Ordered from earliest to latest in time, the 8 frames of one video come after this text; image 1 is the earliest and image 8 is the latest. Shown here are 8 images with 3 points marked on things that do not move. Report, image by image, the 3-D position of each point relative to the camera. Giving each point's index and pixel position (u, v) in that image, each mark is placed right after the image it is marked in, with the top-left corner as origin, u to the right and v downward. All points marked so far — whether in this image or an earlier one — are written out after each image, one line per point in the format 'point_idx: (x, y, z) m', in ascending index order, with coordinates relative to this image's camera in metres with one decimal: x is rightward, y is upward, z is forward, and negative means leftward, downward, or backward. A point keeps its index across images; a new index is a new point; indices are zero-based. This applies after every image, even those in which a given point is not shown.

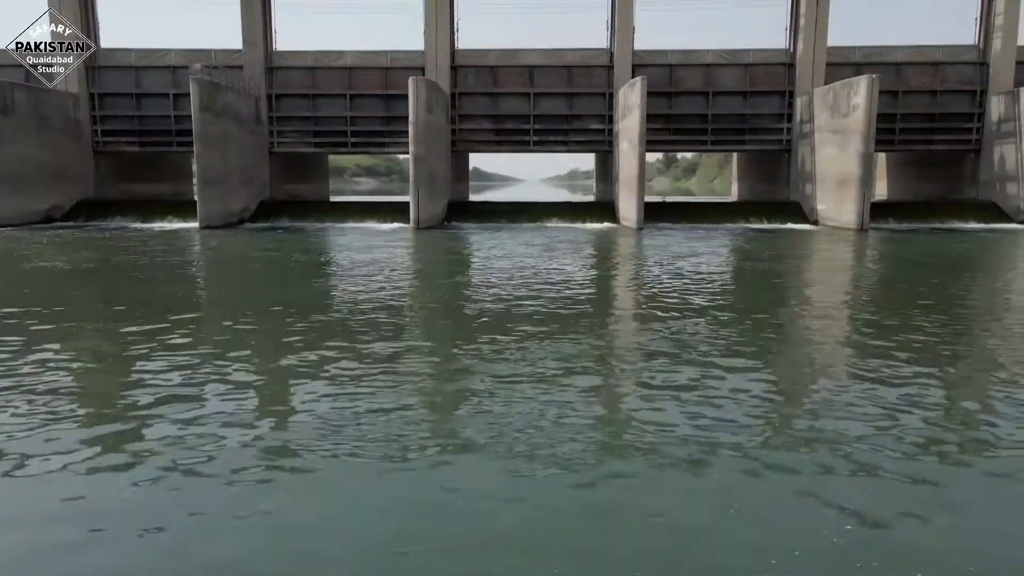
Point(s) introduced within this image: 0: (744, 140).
0: (+5.9, +3.7, +18.1) m
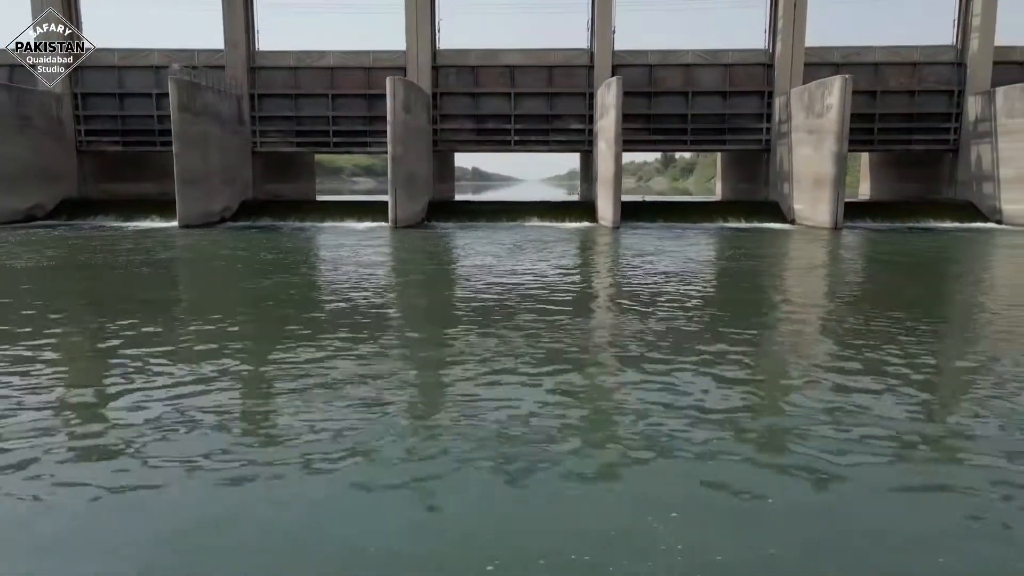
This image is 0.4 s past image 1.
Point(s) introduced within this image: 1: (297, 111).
0: (+5.4, +3.8, +18.7) m
1: (-5.5, +4.6, +18.8) m
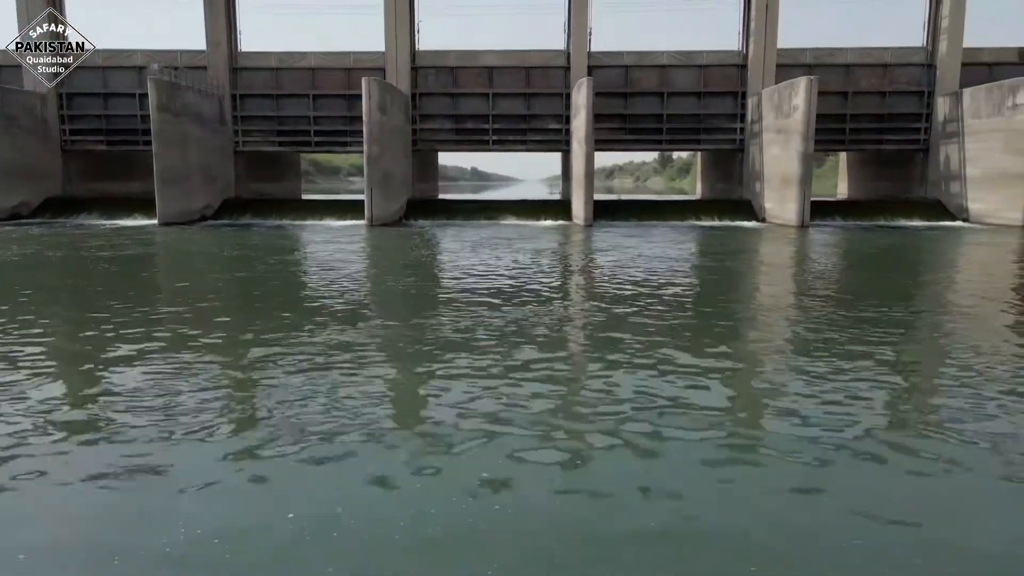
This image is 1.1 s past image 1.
0: (+4.8, +3.9, +19.0) m
1: (-6.1, +4.6, +19.1) m
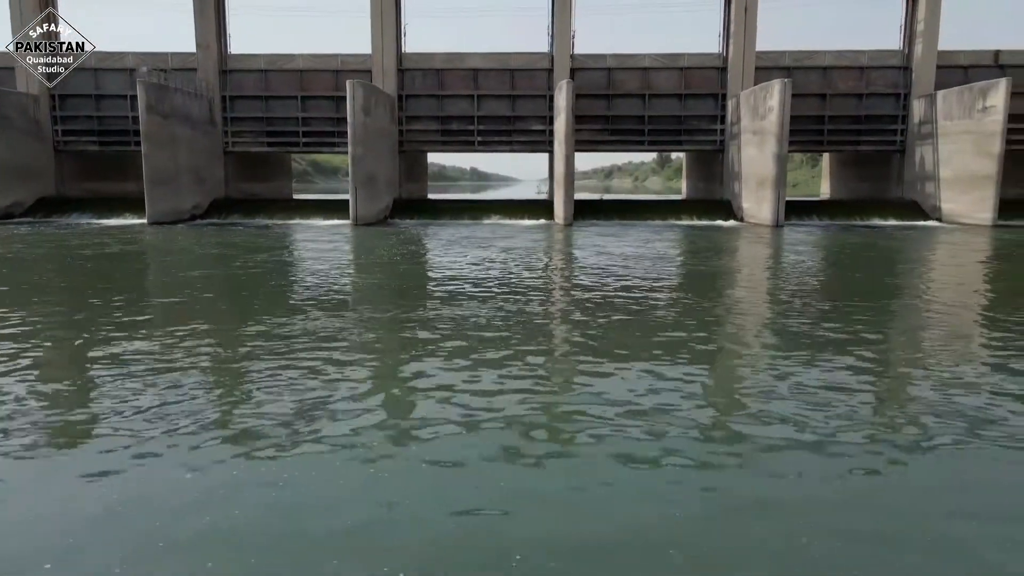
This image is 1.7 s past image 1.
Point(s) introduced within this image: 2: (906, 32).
0: (+4.4, +3.9, +19.4) m
1: (-6.5, +4.7, +19.5) m
2: (+10.1, +6.6, +18.8) m
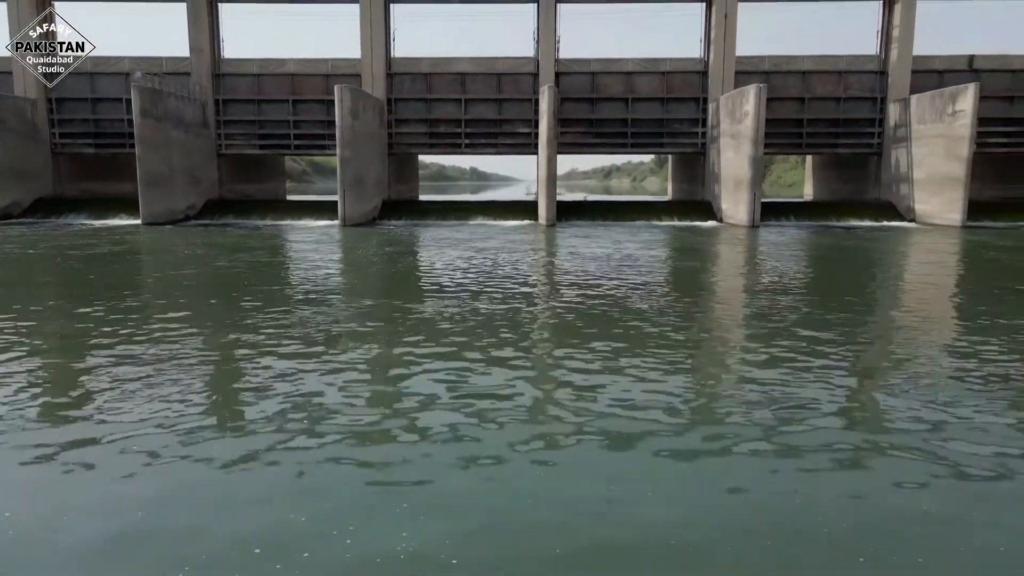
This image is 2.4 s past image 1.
0: (+4.1, +3.9, +19.8) m
1: (-6.9, +4.7, +20.0) m
2: (+9.7, +6.6, +19.2) m
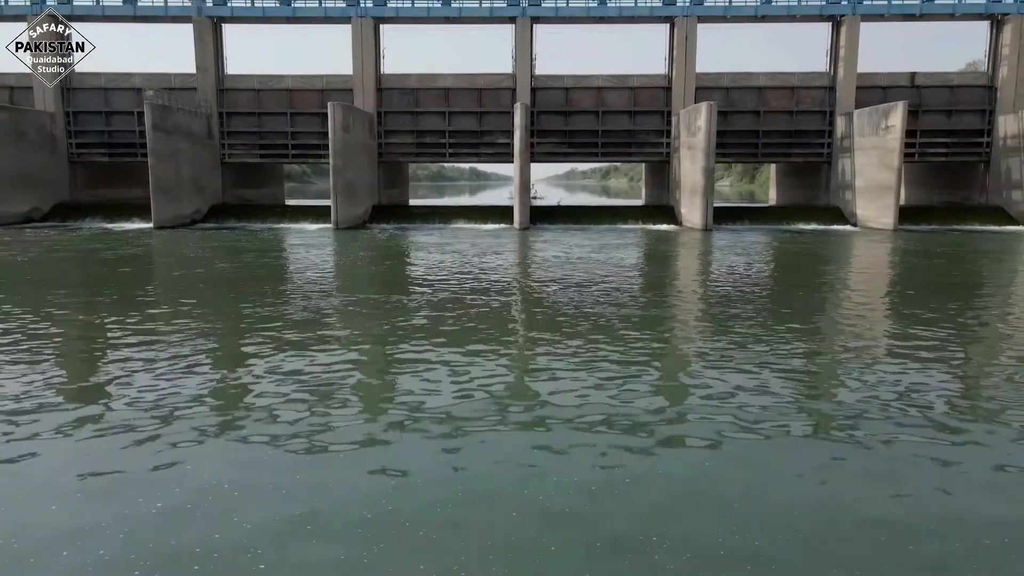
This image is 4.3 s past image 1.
0: (+3.5, +4.0, +21.6) m
1: (-7.5, +4.8, +21.7) m
2: (+9.1, +6.6, +21.0) m
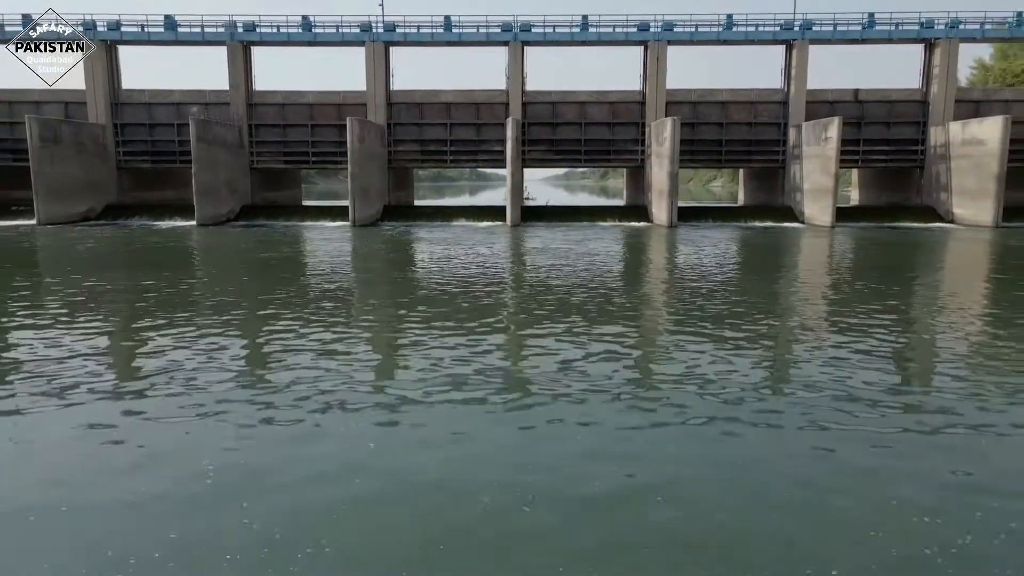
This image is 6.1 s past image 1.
0: (+3.3, +4.3, +24.5) m
1: (-7.7, +5.1, +24.6) m
2: (+8.9, +7.0, +23.9) m
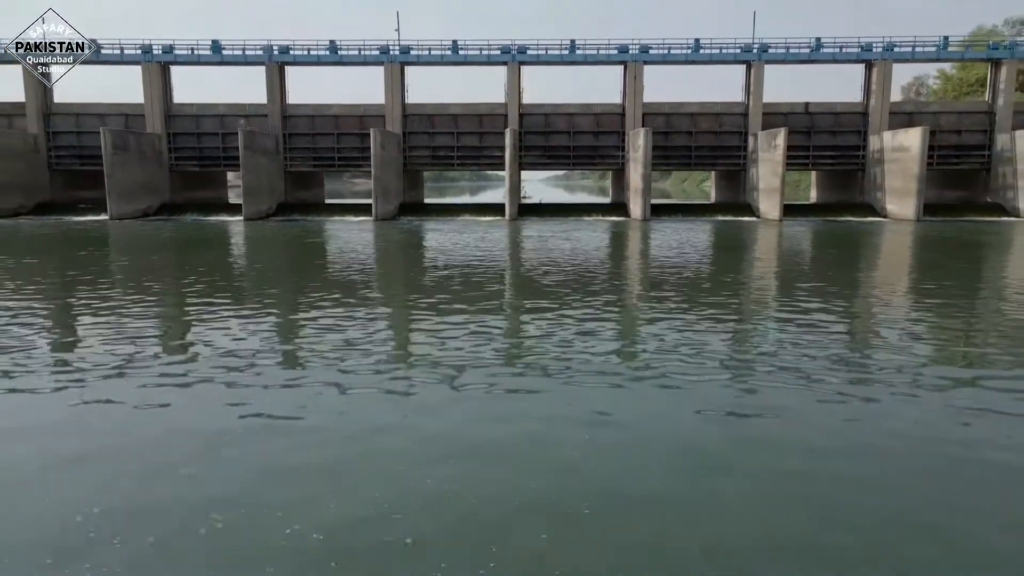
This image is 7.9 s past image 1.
0: (+3.2, +4.9, +28.4) m
1: (-7.7, +5.6, +28.5) m
2: (+8.9, +7.5, +27.8) m
